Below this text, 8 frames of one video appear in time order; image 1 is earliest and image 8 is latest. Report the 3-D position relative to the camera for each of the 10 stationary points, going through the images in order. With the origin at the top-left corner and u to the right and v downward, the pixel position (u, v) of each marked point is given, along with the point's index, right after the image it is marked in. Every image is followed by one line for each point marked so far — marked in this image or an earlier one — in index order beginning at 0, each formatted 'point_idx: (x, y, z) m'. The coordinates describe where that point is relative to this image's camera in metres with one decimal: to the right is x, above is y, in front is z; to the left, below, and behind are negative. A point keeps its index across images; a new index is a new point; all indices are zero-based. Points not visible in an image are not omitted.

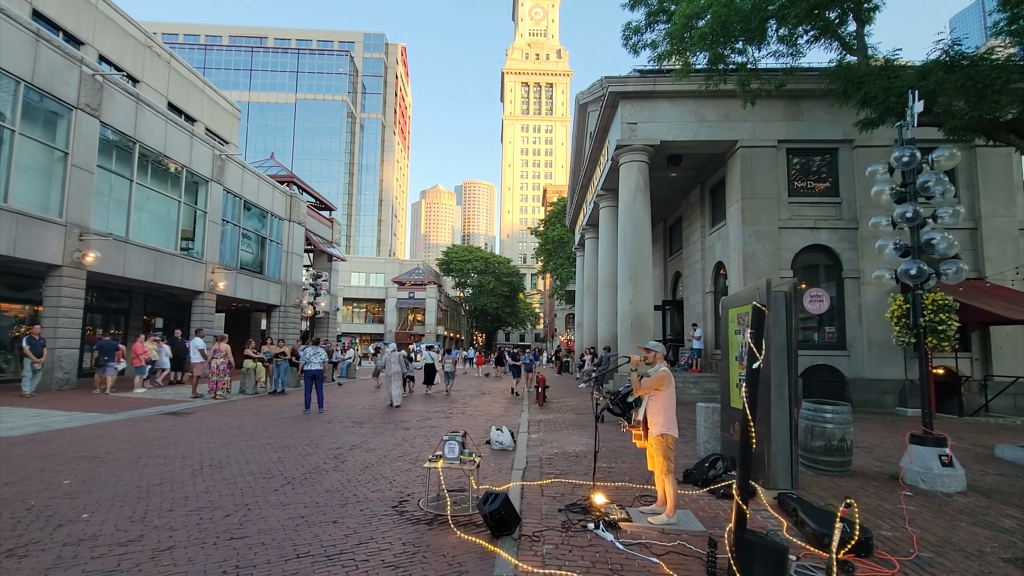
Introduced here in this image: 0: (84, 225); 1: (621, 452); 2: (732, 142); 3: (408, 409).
0: (-13.3, +2.0, +15.6) m
1: (+1.8, -2.8, +8.4) m
2: (+7.1, +4.7, +16.0) m
3: (-2.7, -3.2, +13.1) m
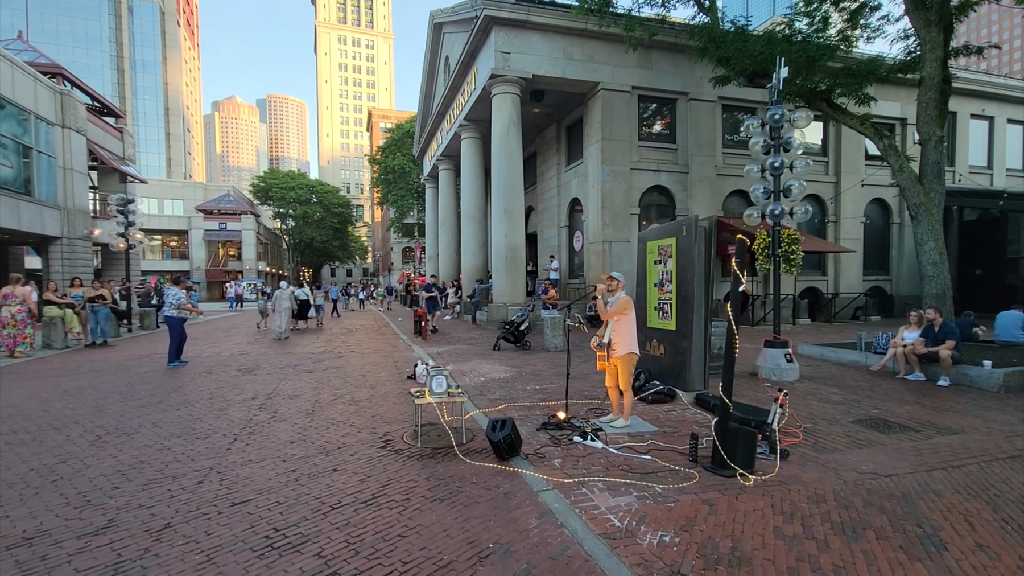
0: (-16.1, +3.6, +10.1) m
1: (+0.5, -1.6, +9.2) m
2: (+2.9, +7.0, +17.1) m
3: (-5.4, -1.6, +12.0) m
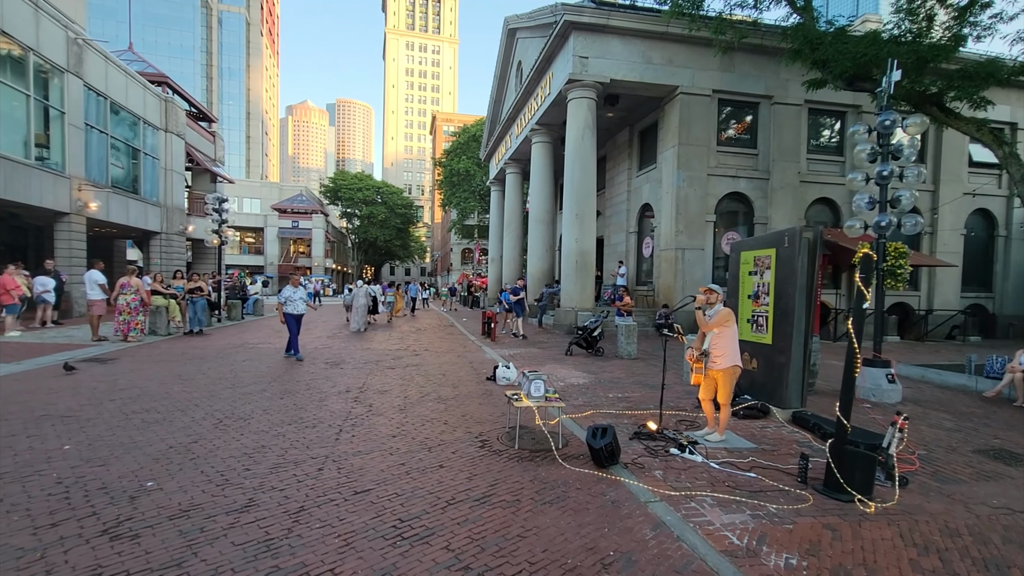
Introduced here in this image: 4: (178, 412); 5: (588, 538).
0: (-14.3, +4.0, +11.7) m
1: (+2.0, -1.7, +9.1) m
2: (+5.5, +6.7, +16.7) m
3: (-3.6, -1.5, +12.5) m
4: (-4.3, -1.6, +6.4) m
5: (+0.6, -1.8, +3.6) m
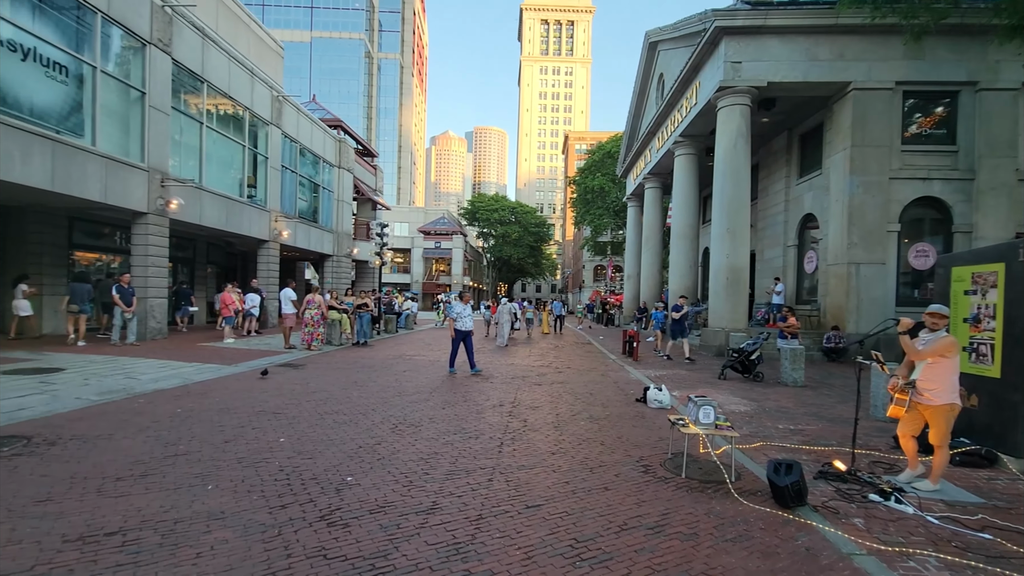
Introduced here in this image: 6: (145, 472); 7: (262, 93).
0: (-10.5, +3.5, +15.0) m
1: (+4.5, -2.0, +8.2) m
2: (+9.9, +6.1, +14.9) m
3: (0.0, -2.0, +13.0) m
4: (-2.2, -1.8, +7.2) m
5: (+1.8, -2.0, +3.3) m
6: (-3.7, -1.9, +5.1) m
7: (-9.9, +7.8, +20.0) m
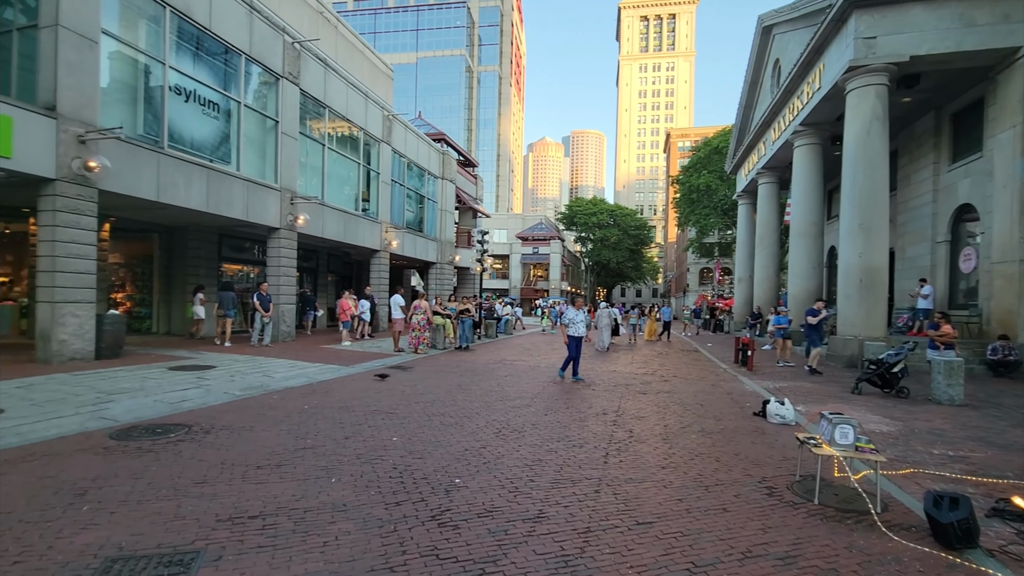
0: (-7.3, +3.3, +16.7) m
1: (+6.1, -2.1, +7.1) m
2: (+12.6, +6.1, +12.7) m
3: (+2.6, -2.1, +12.6) m
4: (-0.7, -1.9, +7.4) m
5: (+2.5, -2.0, +2.8) m
6: (-2.6, -1.9, +5.6) m
7: (-5.9, +7.5, +21.5) m
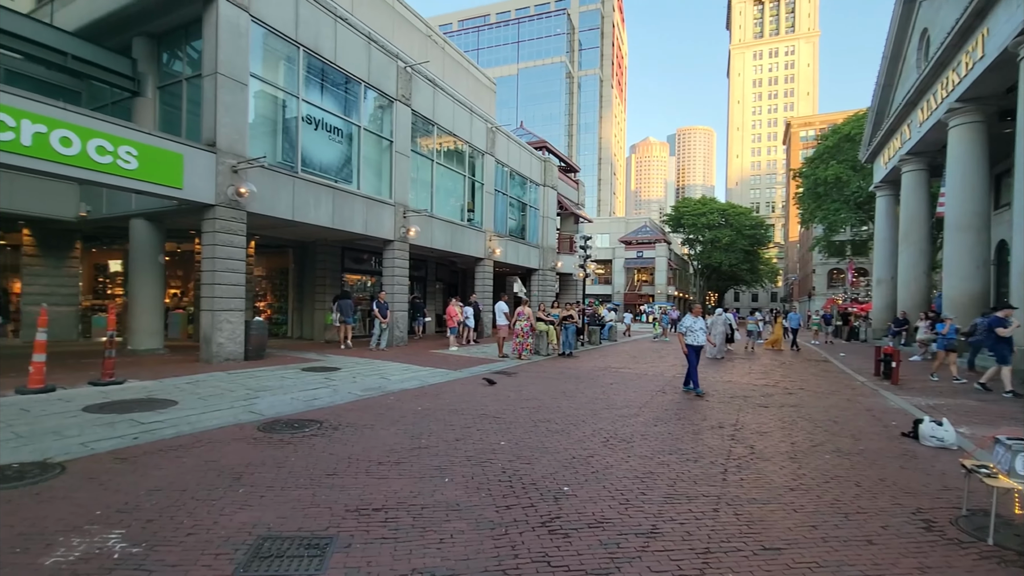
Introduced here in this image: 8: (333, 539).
0: (-3.8, +3.0, +17.9) m
1: (+7.5, -2.1, +5.6) m
2: (+14.9, +6.1, +10.0) m
3: (+5.1, -2.2, +11.8) m
4: (+0.9, -2.0, +7.4) m
5: (+3.0, -2.0, +2.2) m
6: (-1.4, -2.0, +5.9) m
7: (-1.5, +7.2, +22.3) m
8: (-1.4, -2.0, +4.0) m
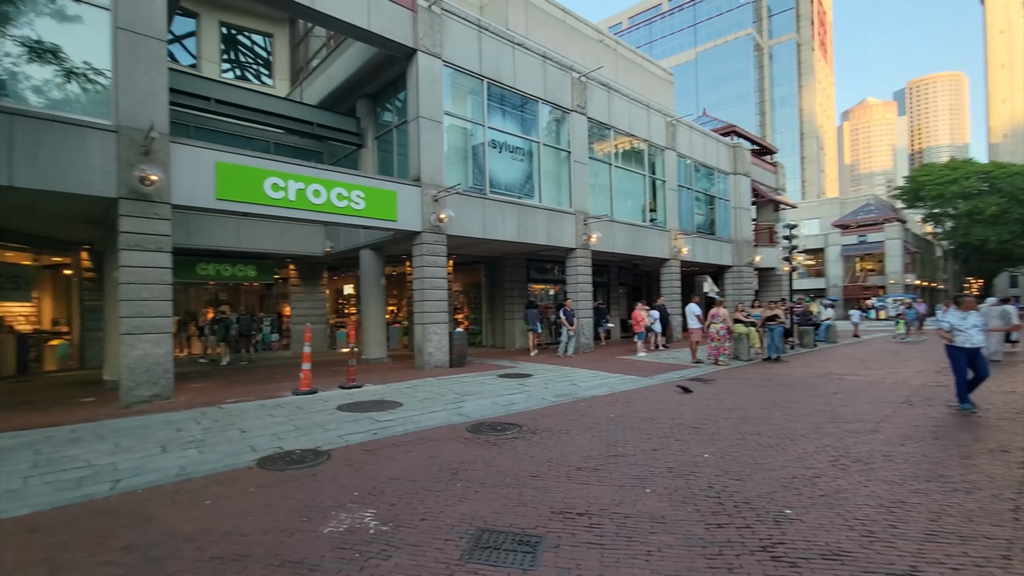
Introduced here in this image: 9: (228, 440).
0: (+2.6, +2.8, +18.1) m
1: (+9.2, -1.6, +2.6) m
2: (+17.2, +7.0, +4.2) m
3: (+9.2, -1.9, +9.1) m
4: (+3.6, -2.0, +6.5) m
5: (+3.8, -1.8, +0.9) m
6: (+1.0, -2.1, +5.9) m
7: (+6.1, +7.1, +21.5) m
8: (+0.3, -2.1, +4.1) m
9: (-4.2, -2.3, +7.4) m
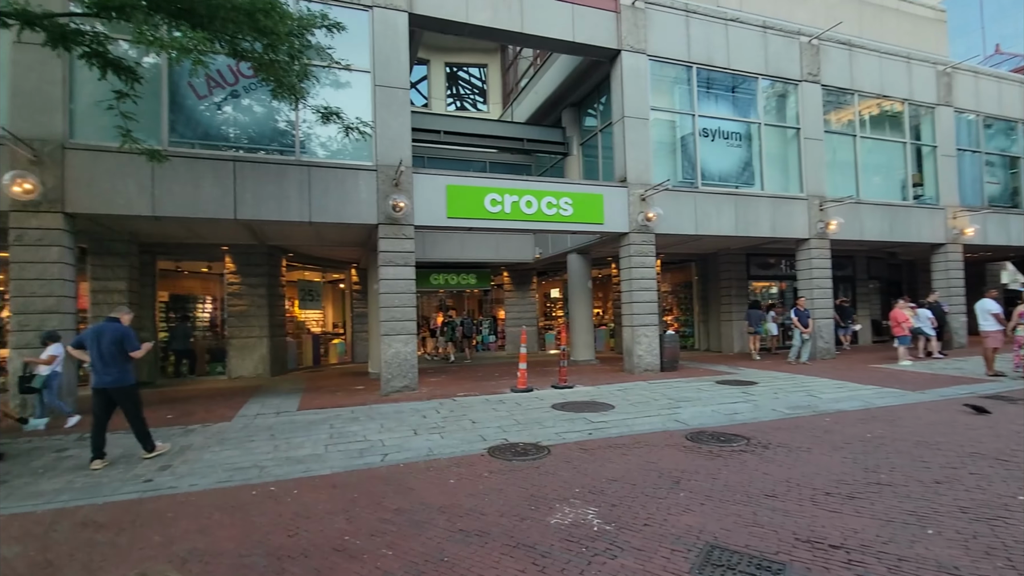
0: (+9.6, +2.9, +15.6) m
1: (+9.6, -1.3, -1.3) m
2: (+17.4, +7.6, -2.8) m
3: (+12.2, -1.5, +4.7) m
4: (+6.0, -1.8, +4.5) m
5: (+4.0, -1.6, -0.8) m
6: (+3.5, -2.1, +5.0) m
7: (+14.0, +7.3, +17.5) m
8: (+2.1, -2.0, +3.6) m
9: (-0.8, -2.4, +8.4) m
